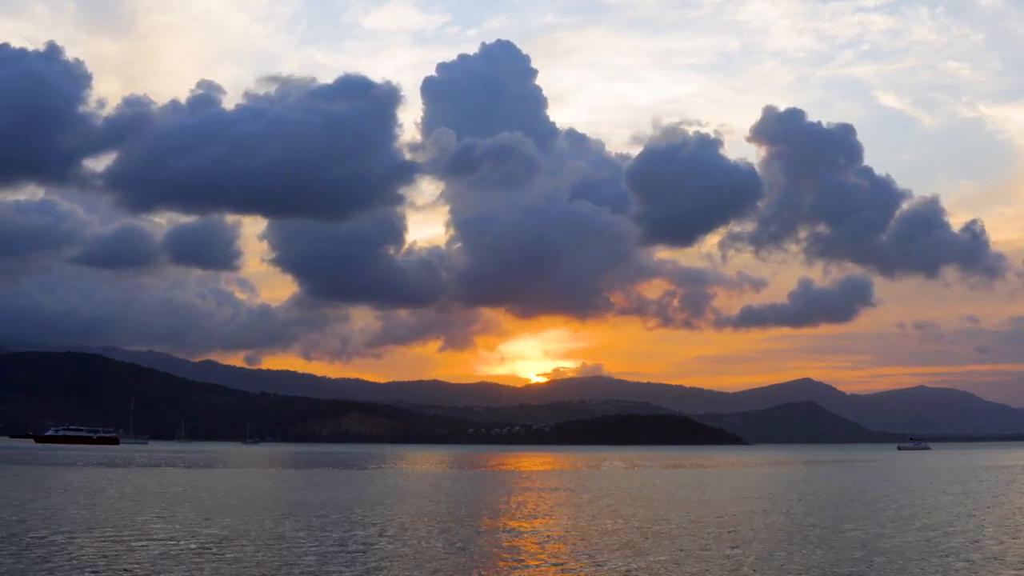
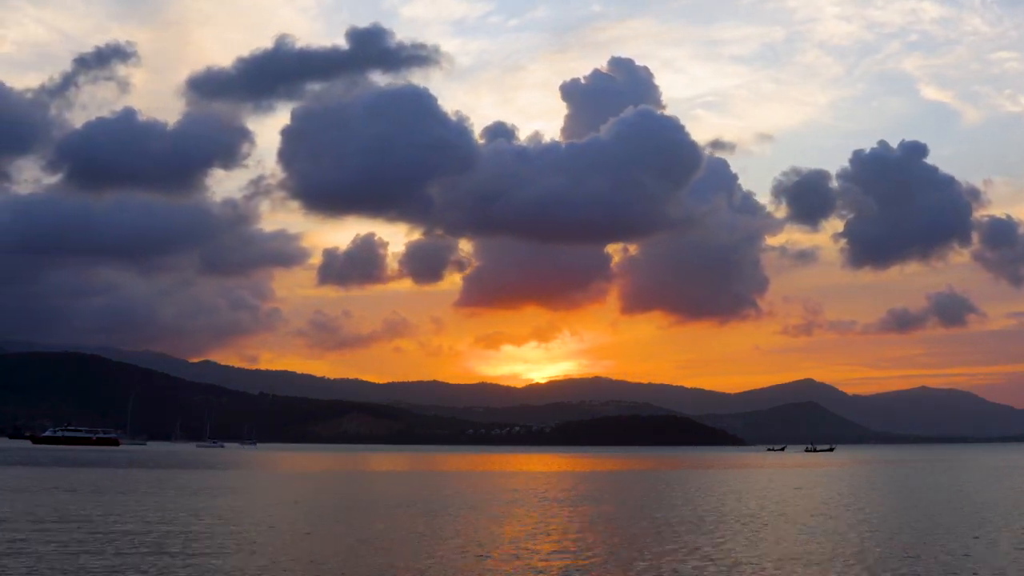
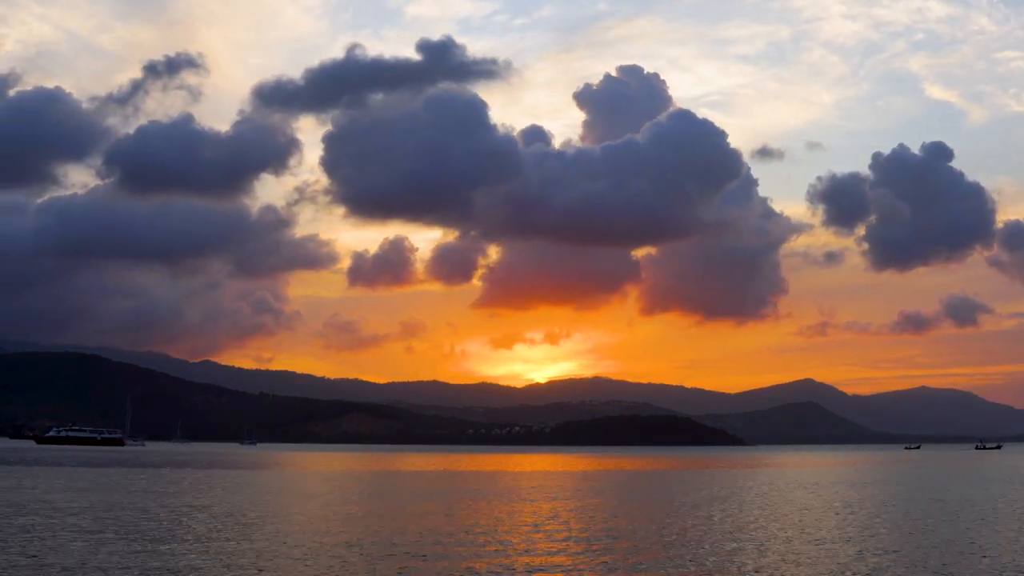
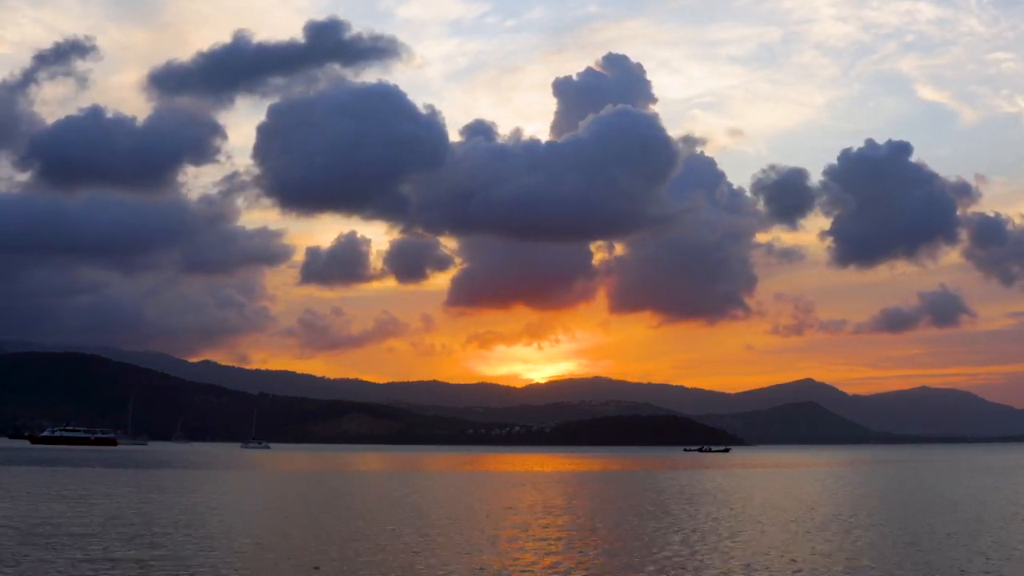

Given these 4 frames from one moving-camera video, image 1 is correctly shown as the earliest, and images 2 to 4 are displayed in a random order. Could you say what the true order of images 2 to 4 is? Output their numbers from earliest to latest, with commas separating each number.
4, 2, 3
